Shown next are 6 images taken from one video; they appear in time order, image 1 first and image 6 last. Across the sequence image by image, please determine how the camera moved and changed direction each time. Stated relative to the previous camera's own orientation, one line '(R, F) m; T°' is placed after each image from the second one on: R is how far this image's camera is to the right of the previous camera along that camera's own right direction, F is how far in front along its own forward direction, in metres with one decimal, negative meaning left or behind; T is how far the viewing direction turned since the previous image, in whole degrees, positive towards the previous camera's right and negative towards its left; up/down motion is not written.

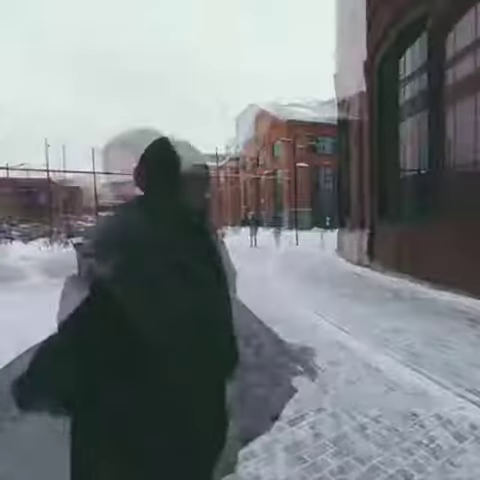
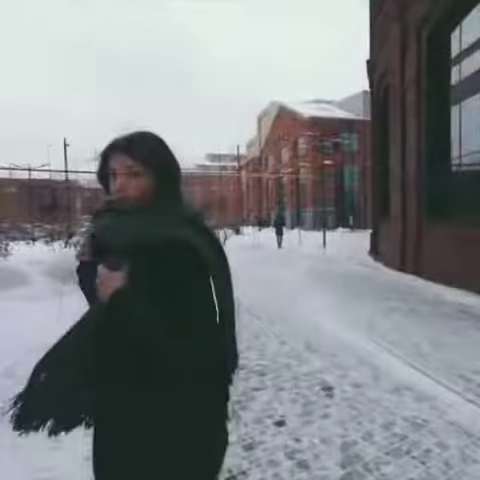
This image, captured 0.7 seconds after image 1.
(0.0, +0.6) m; -2°
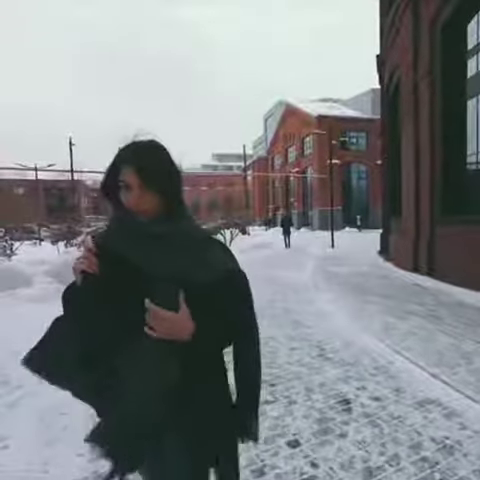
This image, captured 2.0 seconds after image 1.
(0.0, +0.5) m; -1°
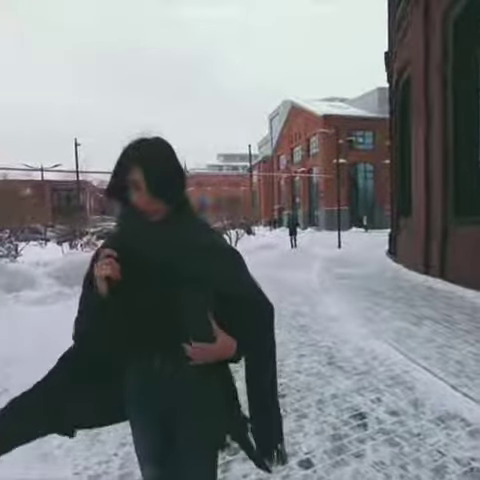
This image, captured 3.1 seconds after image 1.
(0.0, +0.4) m; 0°
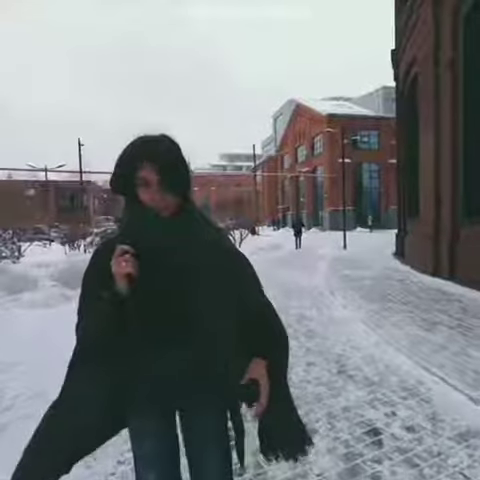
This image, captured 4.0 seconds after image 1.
(0.0, +0.4) m; 0°
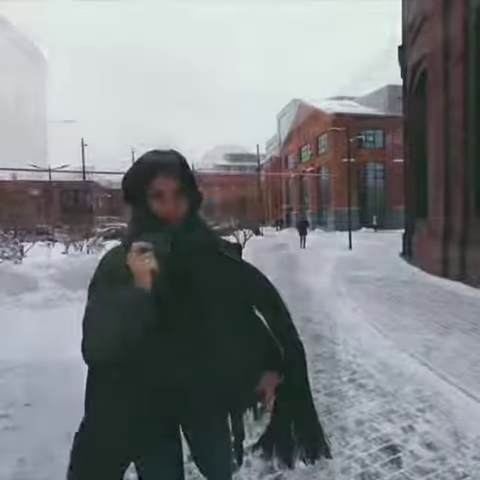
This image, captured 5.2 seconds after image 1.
(0.0, +0.4) m; 0°
